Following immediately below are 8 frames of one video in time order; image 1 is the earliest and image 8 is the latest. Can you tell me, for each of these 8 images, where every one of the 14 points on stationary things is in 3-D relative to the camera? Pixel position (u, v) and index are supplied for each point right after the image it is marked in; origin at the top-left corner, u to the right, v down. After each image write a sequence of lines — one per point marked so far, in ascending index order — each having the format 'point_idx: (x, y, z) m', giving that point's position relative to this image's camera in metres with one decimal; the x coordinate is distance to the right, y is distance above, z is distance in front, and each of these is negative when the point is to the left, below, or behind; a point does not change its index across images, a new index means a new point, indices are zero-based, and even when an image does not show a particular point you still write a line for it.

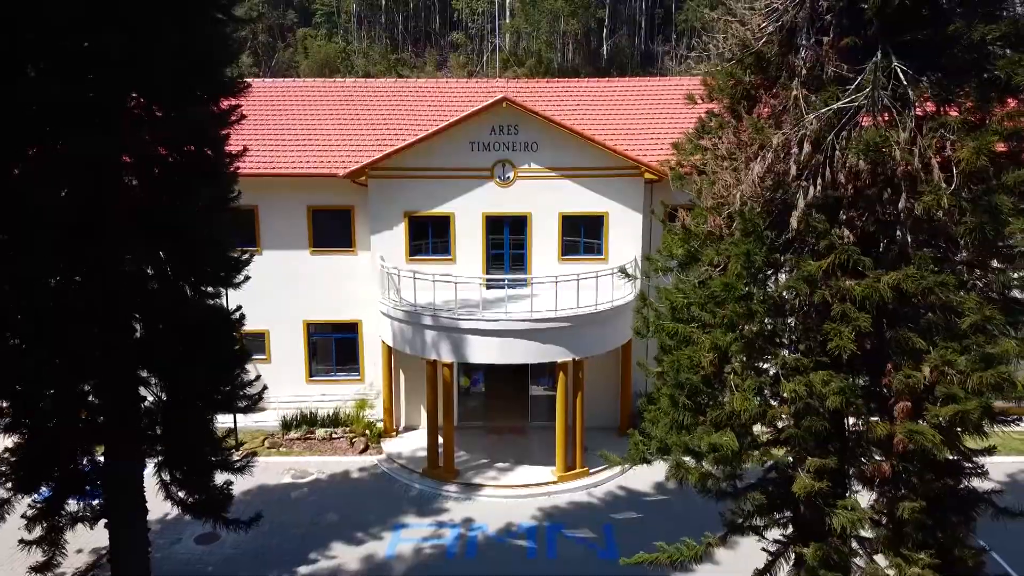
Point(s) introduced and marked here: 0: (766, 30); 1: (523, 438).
0: (+2.2, +2.3, +6.5) m
1: (+0.3, -3.3, +15.6) m
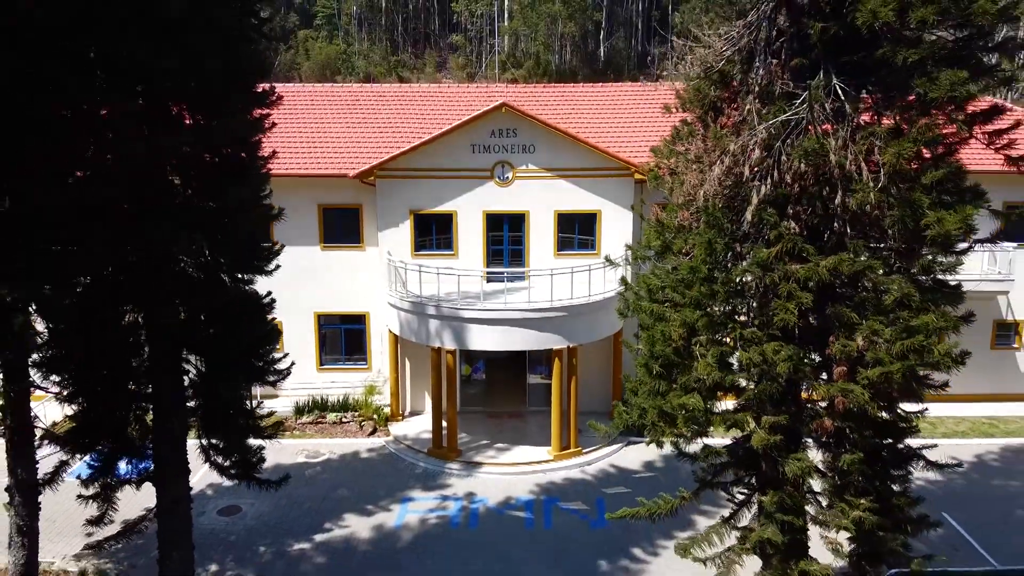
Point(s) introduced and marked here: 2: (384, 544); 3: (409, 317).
0: (+2.2, +2.4, +7.5) m
1: (+0.2, -3.2, +16.6) m
2: (-2.2, -4.4, +12.1) m
3: (-2.2, -0.6, +15.0) m
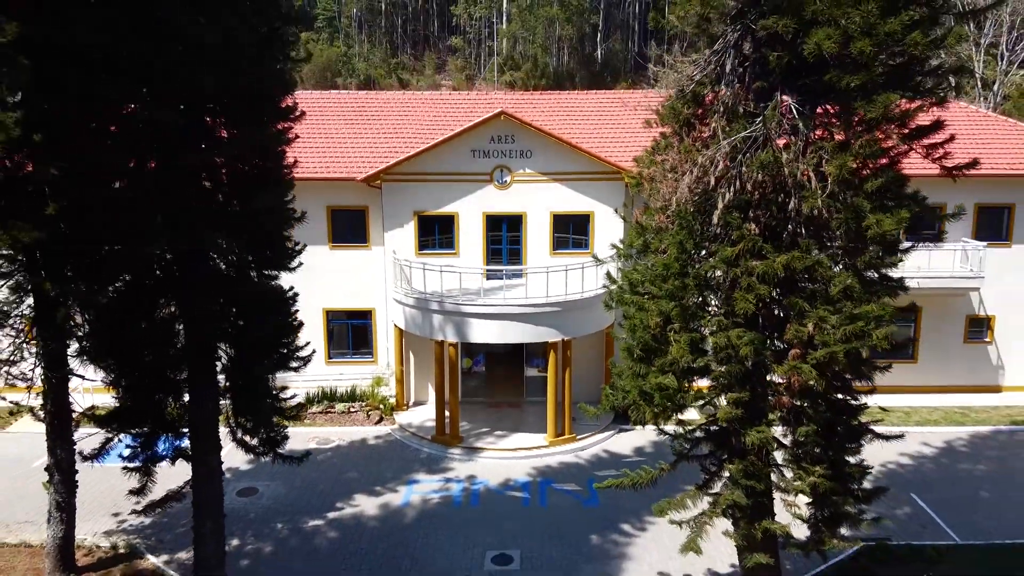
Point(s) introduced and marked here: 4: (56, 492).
0: (+2.2, +2.5, +8.5) m
1: (+0.2, -3.1, +17.6) m
2: (-2.2, -4.3, +13.1) m
3: (-2.2, -0.5, +16.0) m
4: (-7.3, -3.3, +11.2) m
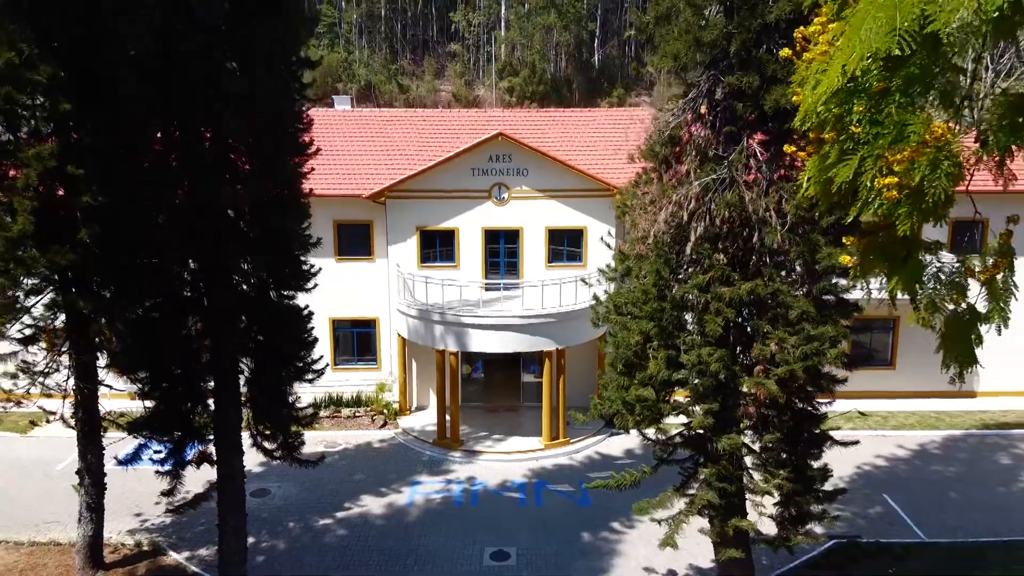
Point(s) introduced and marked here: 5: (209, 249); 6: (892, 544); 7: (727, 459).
0: (+2.1, +2.2, +9.4) m
1: (+0.1, -3.4, +18.6) m
2: (-2.3, -4.6, +14.1) m
3: (-2.3, -0.8, +16.9) m
4: (-7.4, -3.6, +12.1) m
5: (-4.7, +0.6, +11.0) m
6: (+7.2, -4.8, +13.2) m
7: (+2.8, -2.3, +9.3) m
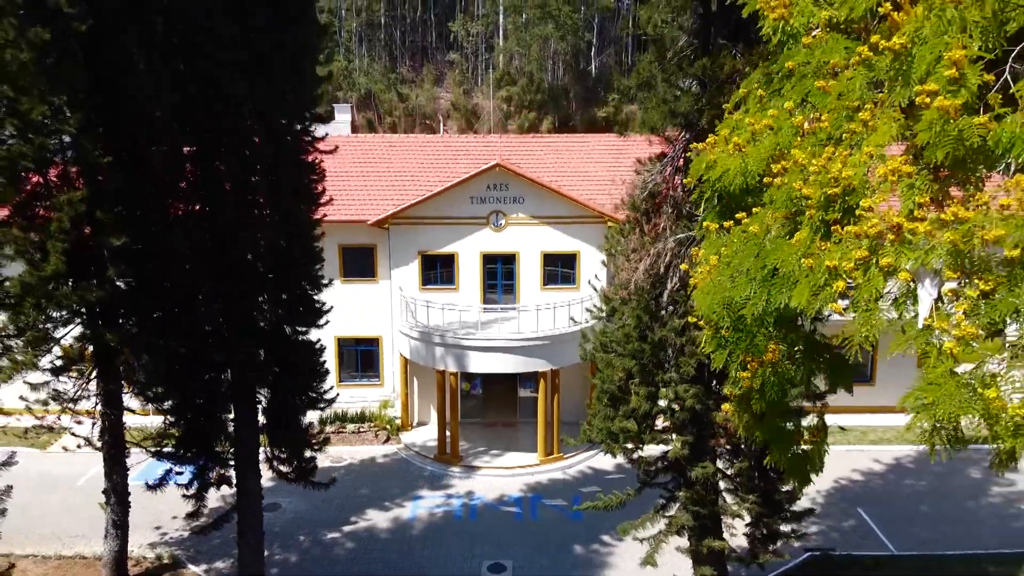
0: (+2.0, +1.6, +10.4) m
1: (0.0, -4.0, +19.5) m
2: (-2.4, -5.2, +15.0) m
3: (-2.4, -1.4, +17.9) m
4: (-7.4, -4.2, +13.1) m
5: (-4.8, 0.0, +11.9) m
6: (+7.1, -5.4, +14.2) m
7: (+2.8, -2.9, +10.2) m
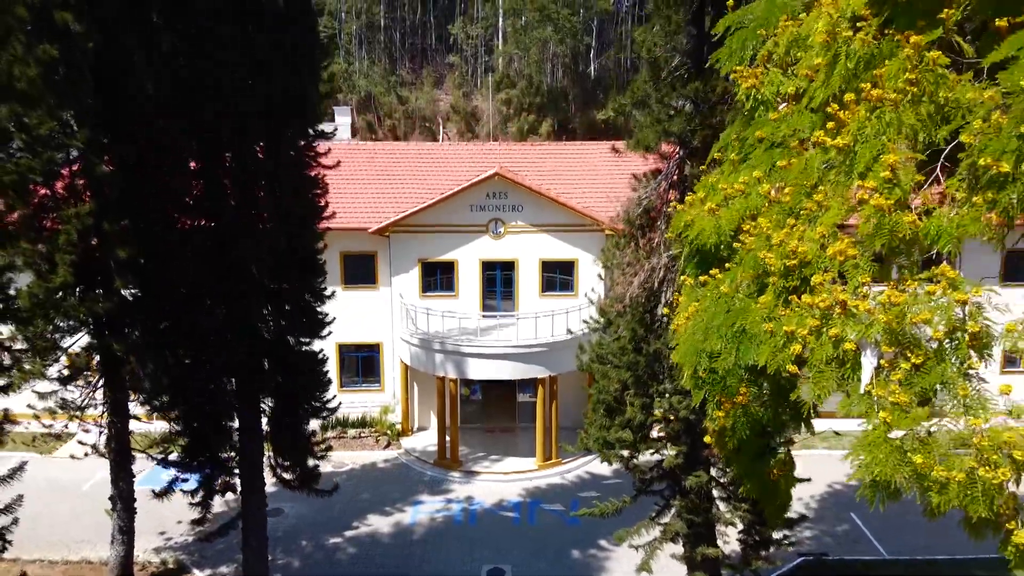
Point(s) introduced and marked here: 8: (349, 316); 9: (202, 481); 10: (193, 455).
0: (+2.0, +1.4, +10.6) m
1: (0.0, -4.2, +19.8) m
2: (-2.4, -5.4, +15.2) m
3: (-2.4, -1.6, +18.1) m
4: (-7.5, -4.4, +13.3) m
5: (-4.8, -0.2, +12.2) m
6: (+7.1, -5.6, +14.4) m
7: (+2.8, -3.1, +10.5) m
8: (-4.6, -0.8, +19.9) m
9: (-5.6, -3.5, +12.8) m
10: (-5.7, -3.0, +12.4) m
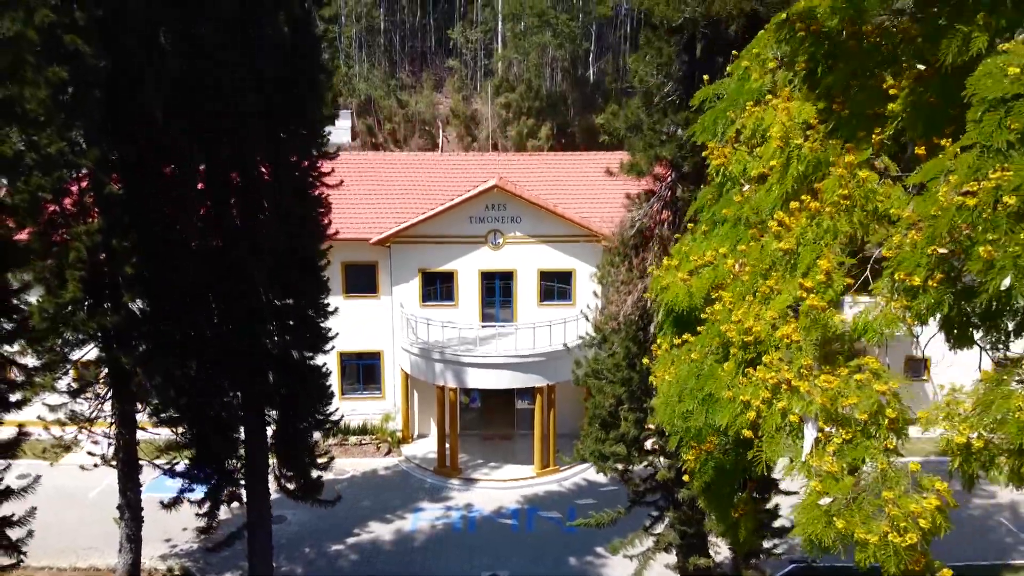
0: (+2.0, +1.1, +11.0) m
1: (0.0, -4.5, +20.1) m
2: (-2.4, -5.7, +15.6) m
3: (-2.4, -1.9, +18.5) m
4: (-7.5, -4.6, +13.7) m
5: (-4.9, -0.5, +12.5) m
6: (+7.0, -5.9, +14.8) m
7: (+2.7, -3.3, +10.8) m
8: (-4.7, -1.1, +20.2) m
9: (-5.7, -3.8, +13.1) m
10: (-5.8, -3.3, +12.8) m
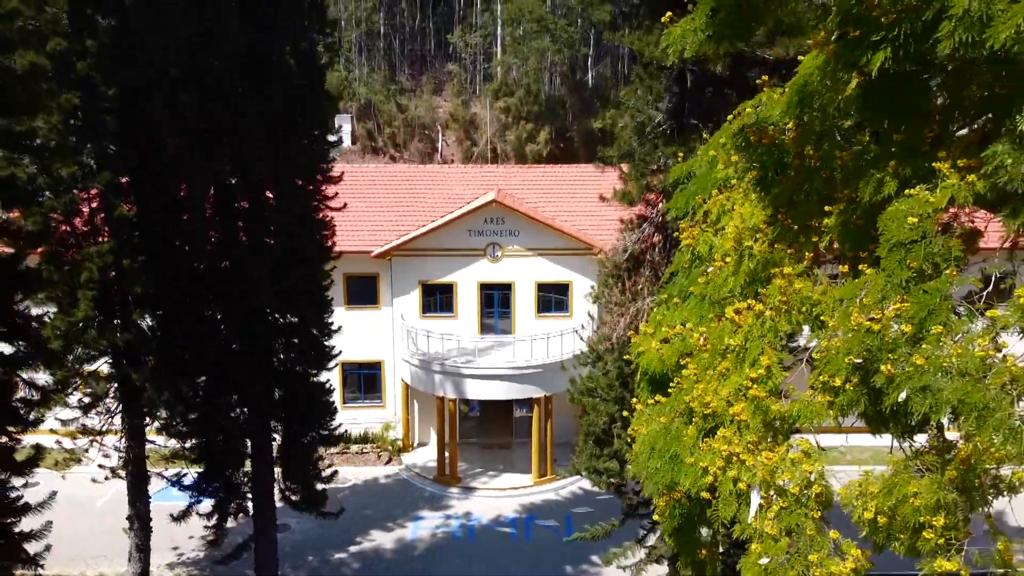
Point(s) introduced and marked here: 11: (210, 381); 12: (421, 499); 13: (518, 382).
0: (+1.9, +0.8, +11.4) m
1: (-0.1, -4.8, +20.5) m
2: (-2.5, -6.0, +16.0) m
3: (-2.5, -2.2, +18.9) m
4: (-7.5, -5.0, +14.1) m
5: (-4.9, -0.8, +12.9) m
6: (+7.0, -6.2, +15.2) m
7: (+2.7, -3.7, +11.2) m
8: (-4.7, -1.4, +20.7) m
9: (-5.7, -4.1, +13.5) m
10: (-5.8, -3.6, +13.2) m
11: (-5.6, -1.8, +13.2) m
12: (-2.4, -5.5, +18.3) m
13: (+0.2, -2.4, +18.1) m
